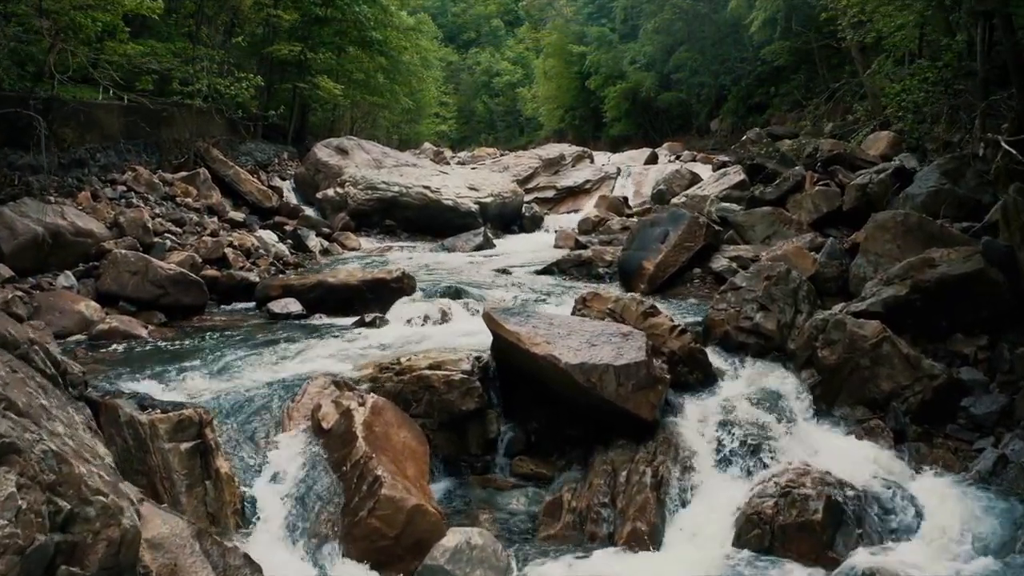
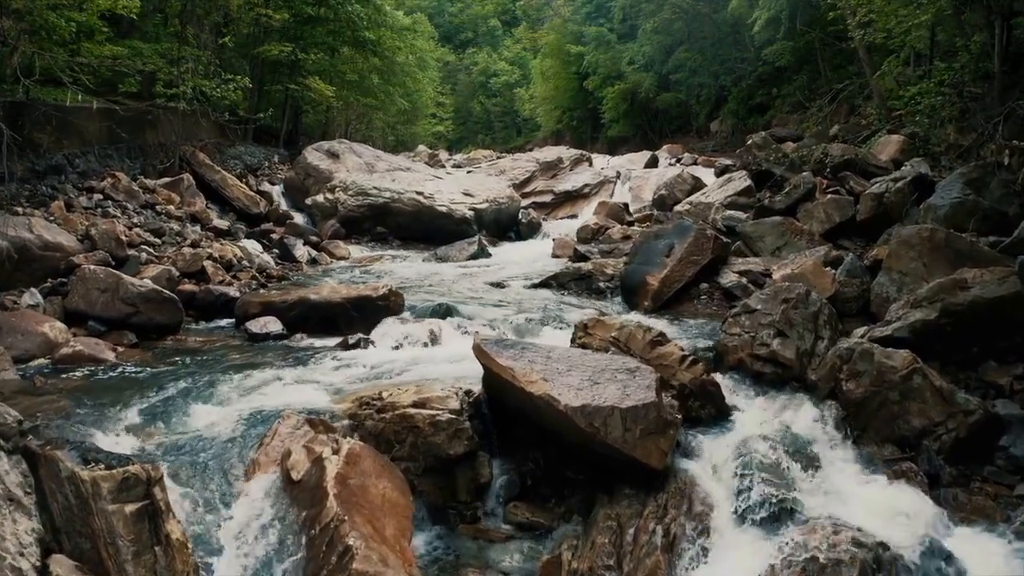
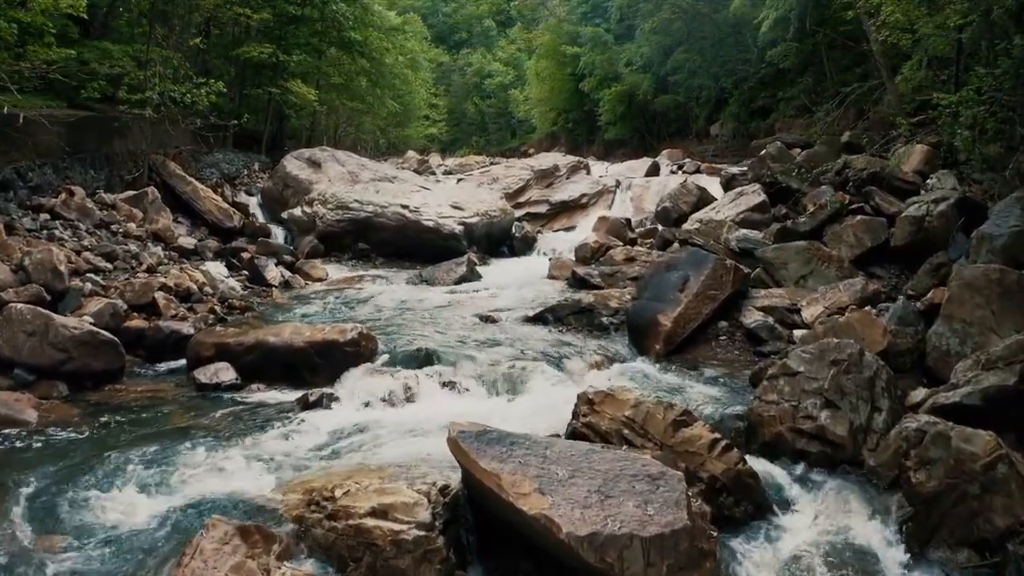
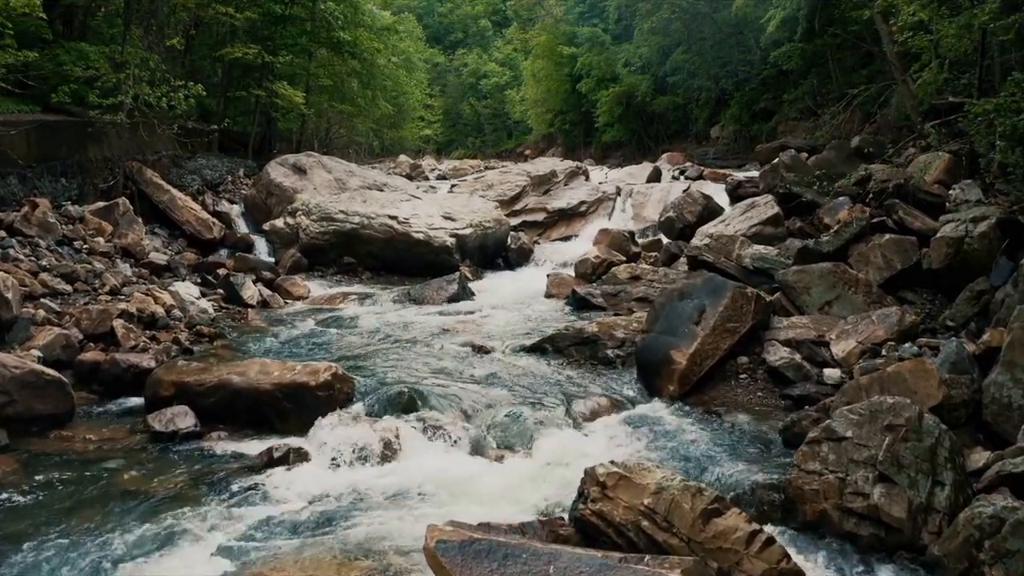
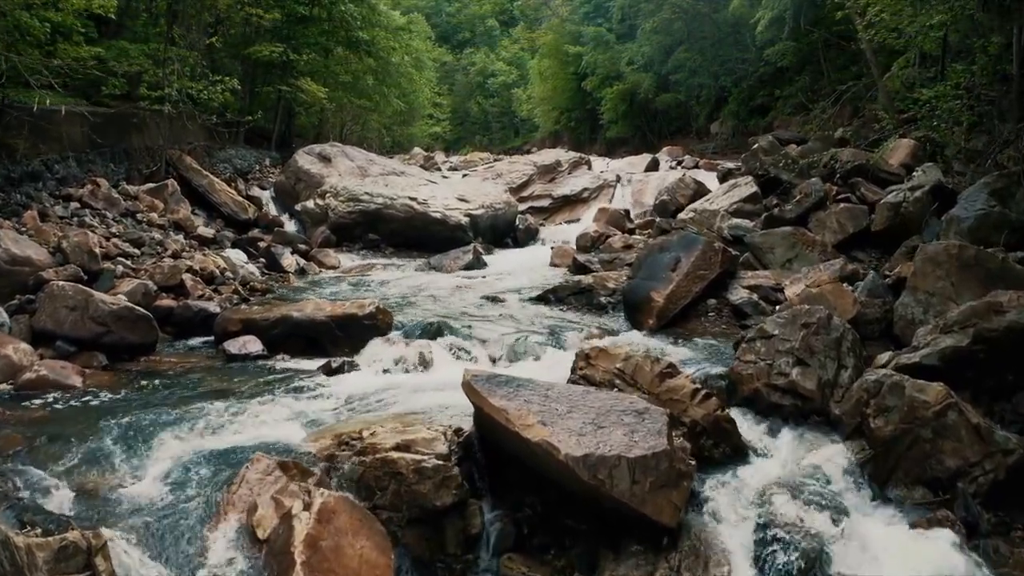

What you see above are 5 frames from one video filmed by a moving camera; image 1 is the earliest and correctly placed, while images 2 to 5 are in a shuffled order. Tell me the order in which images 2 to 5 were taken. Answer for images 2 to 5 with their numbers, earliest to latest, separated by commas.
2, 5, 3, 4
